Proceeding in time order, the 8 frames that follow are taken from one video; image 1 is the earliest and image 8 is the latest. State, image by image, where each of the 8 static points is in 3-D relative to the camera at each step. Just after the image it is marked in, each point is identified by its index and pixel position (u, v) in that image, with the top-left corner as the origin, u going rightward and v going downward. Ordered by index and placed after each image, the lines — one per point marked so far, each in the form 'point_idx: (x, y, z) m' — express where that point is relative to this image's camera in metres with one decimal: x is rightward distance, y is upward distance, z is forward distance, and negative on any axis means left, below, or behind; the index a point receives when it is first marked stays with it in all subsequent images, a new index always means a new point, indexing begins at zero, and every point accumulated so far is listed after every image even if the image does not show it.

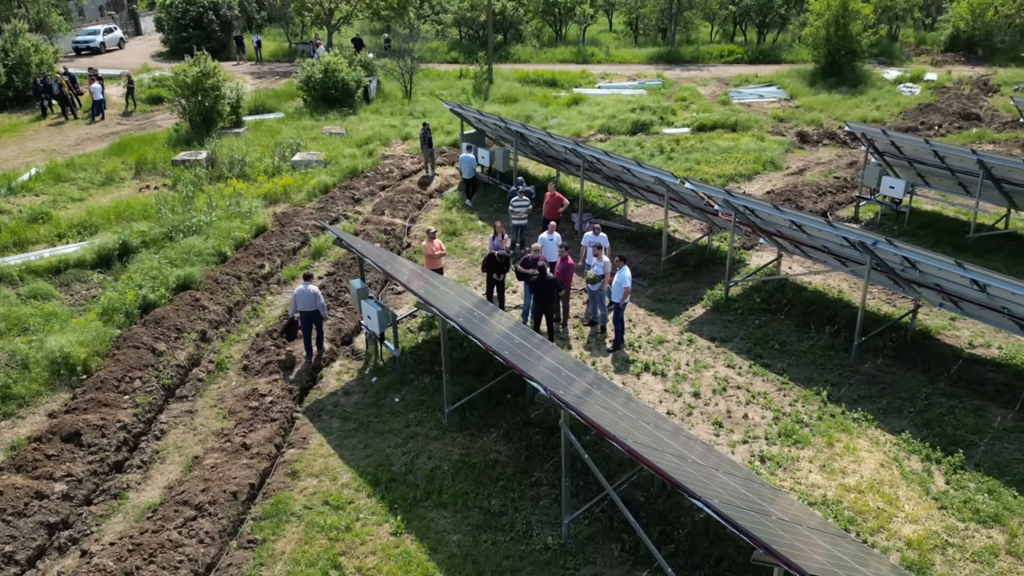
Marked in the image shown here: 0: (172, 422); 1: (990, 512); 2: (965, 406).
0: (-5.0, -1.9, +11.2) m
1: (+5.5, -2.6, +8.9) m
2: (+6.5, -1.7, +11.0) m
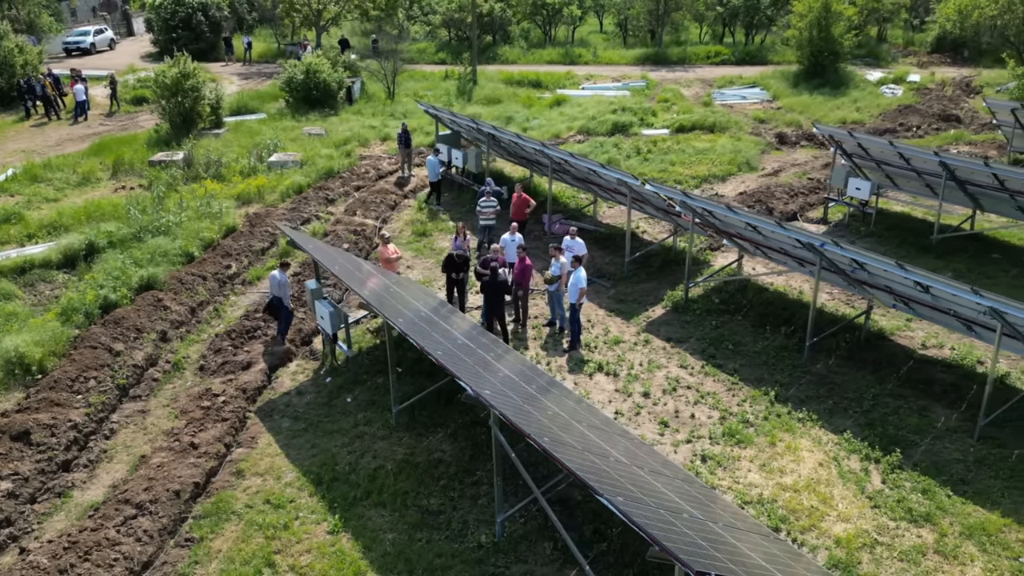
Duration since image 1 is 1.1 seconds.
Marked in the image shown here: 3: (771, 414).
0: (-5.7, -1.9, +11.3) m
1: (+4.8, -2.6, +9.0) m
2: (+5.7, -1.7, +11.1) m
3: (+3.7, -1.8, +11.1) m
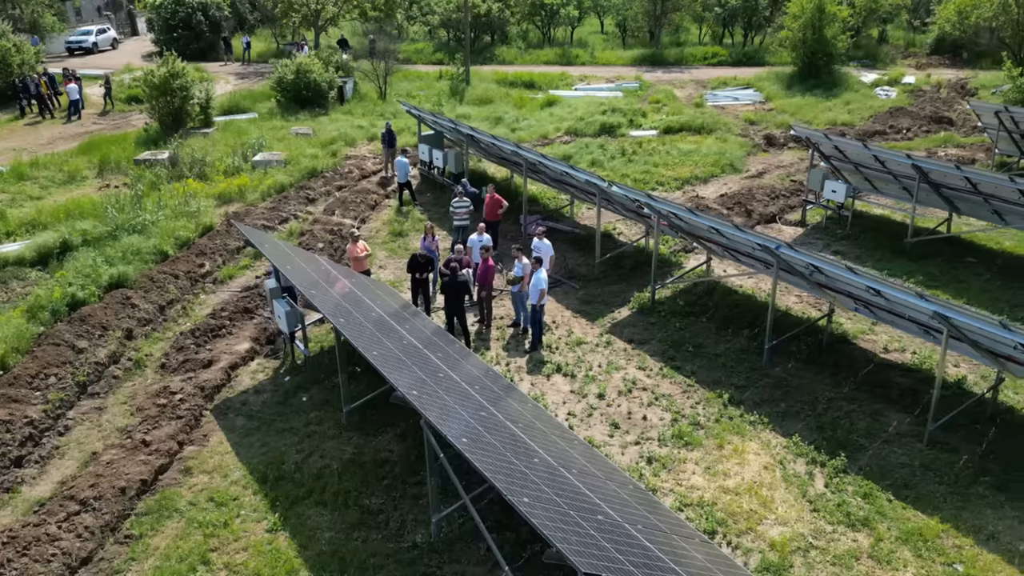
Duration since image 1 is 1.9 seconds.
0: (-6.4, -1.9, +11.4) m
1: (+4.0, -2.6, +9.0) m
2: (+5.0, -1.8, +11.0) m
3: (+3.0, -1.8, +11.0) m
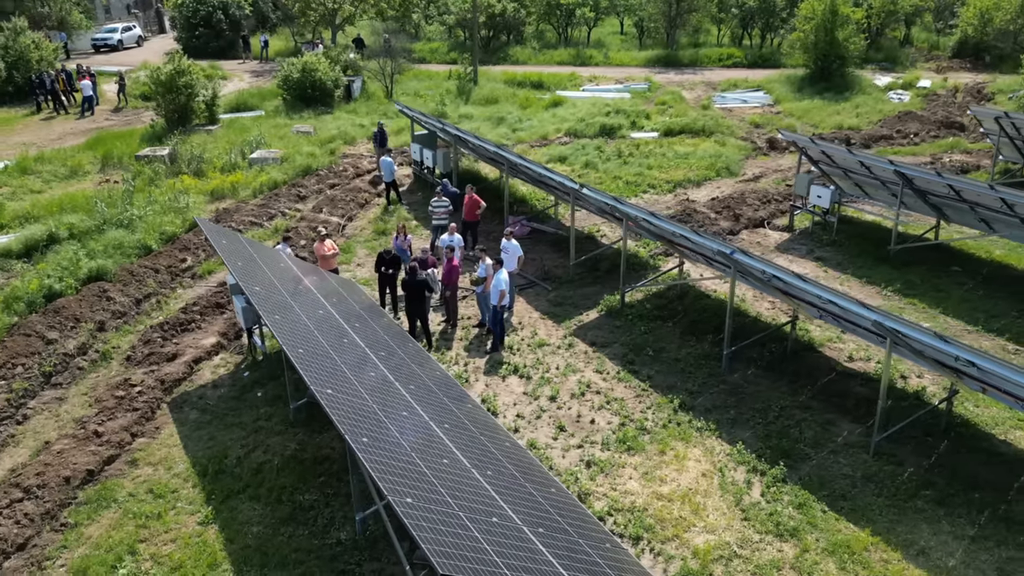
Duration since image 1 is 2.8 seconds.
0: (-7.2, -1.8, +11.7) m
1: (+3.2, -2.7, +8.8) m
2: (+4.3, -1.9, +10.9) m
3: (+2.2, -1.9, +10.9) m
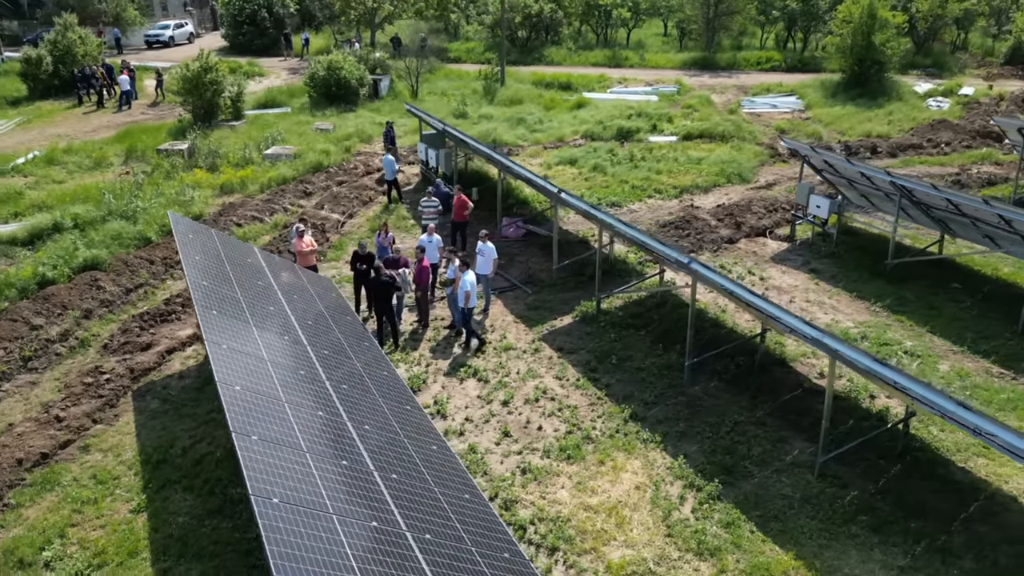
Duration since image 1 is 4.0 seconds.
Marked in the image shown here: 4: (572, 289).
0: (-7.9, -1.6, +12.1) m
1: (+2.2, -2.9, +8.6) m
2: (+3.5, -2.0, +10.6) m
3: (+1.5, -2.0, +10.8) m
4: (+1.2, 0.0, +15.5) m
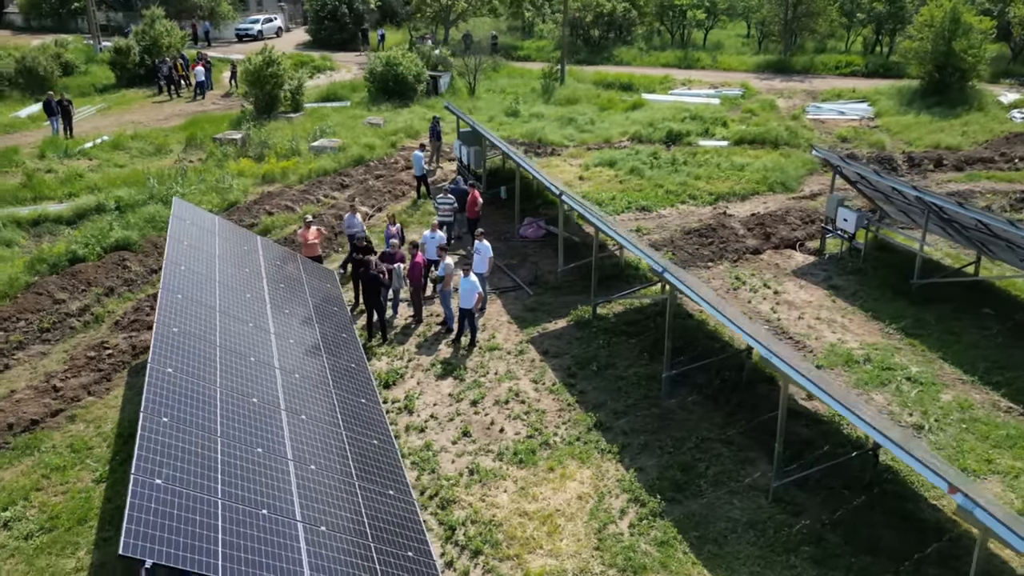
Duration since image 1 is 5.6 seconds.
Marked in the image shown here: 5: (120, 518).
0: (-8.2, -1.2, +12.9) m
1: (+1.4, -3.0, +8.4) m
2: (+2.9, -2.2, +10.2) m
3: (+0.9, -2.1, +10.6) m
4: (+1.3, -0.1, +15.3) m
5: (-4.6, -2.7, +9.1) m
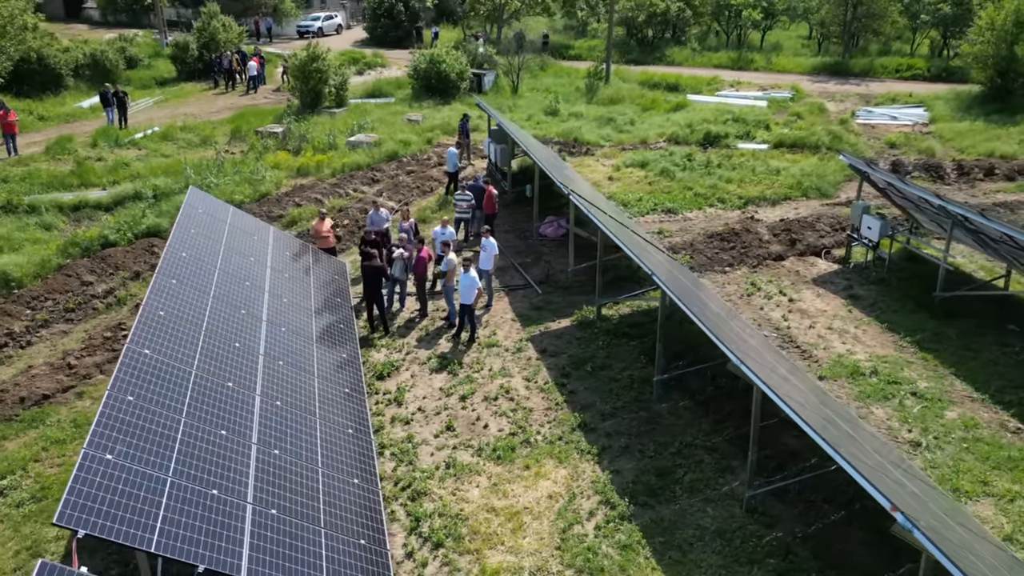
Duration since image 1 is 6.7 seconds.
0: (-8.2, -0.9, +13.6) m
1: (+0.9, -3.0, +8.3) m
2: (+2.6, -2.3, +10.0) m
3: (+0.6, -2.1, +10.6) m
4: (+1.4, -0.1, +15.3) m
5: (-5.0, -2.5, +9.5) m
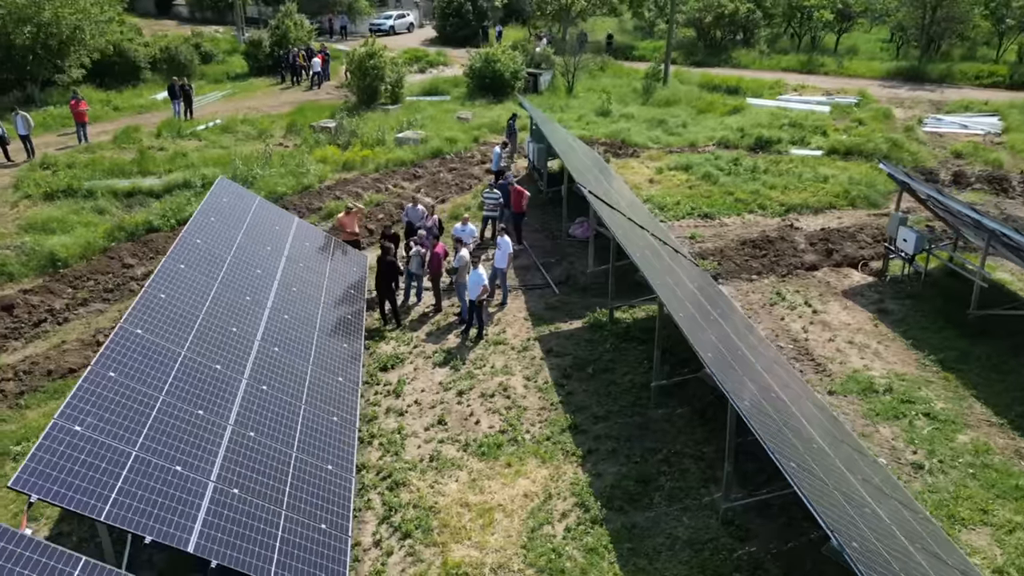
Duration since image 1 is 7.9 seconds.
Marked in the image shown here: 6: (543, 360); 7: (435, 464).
0: (-8.0, -0.5, +14.4) m
1: (+0.5, -3.0, +8.3) m
2: (+2.3, -2.4, +9.8) m
3: (+0.5, -2.1, +10.6) m
4: (+1.8, -0.1, +15.2) m
5: (-5.2, -2.3, +10.0) m
6: (+0.5, -1.2, +12.7) m
7: (-1.0, -2.3, +10.0) m
